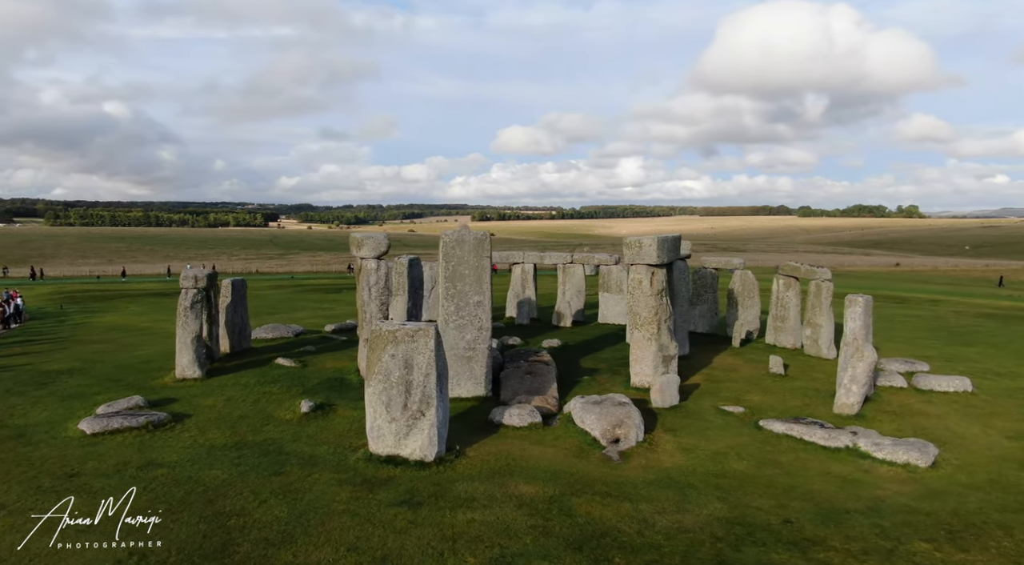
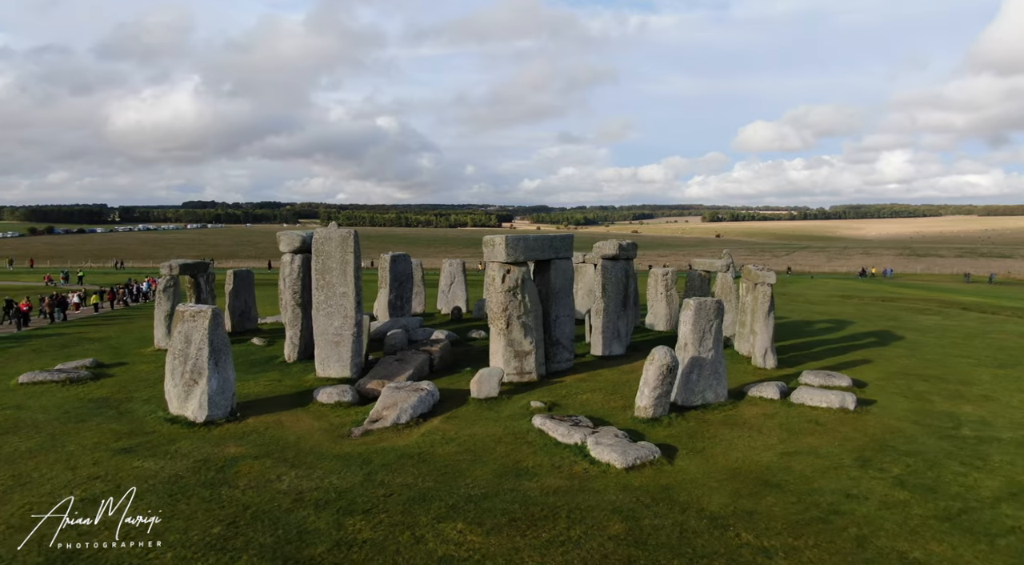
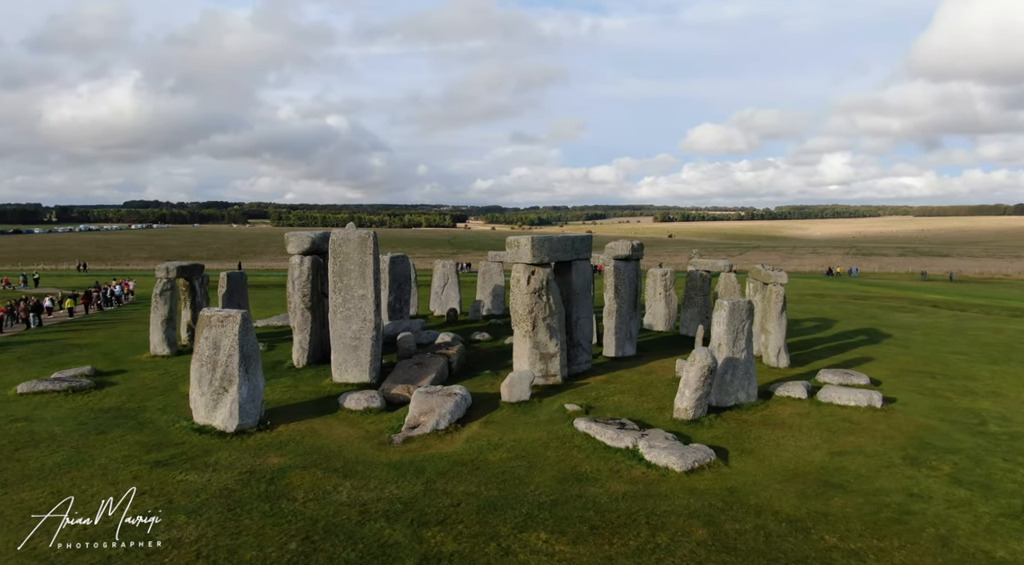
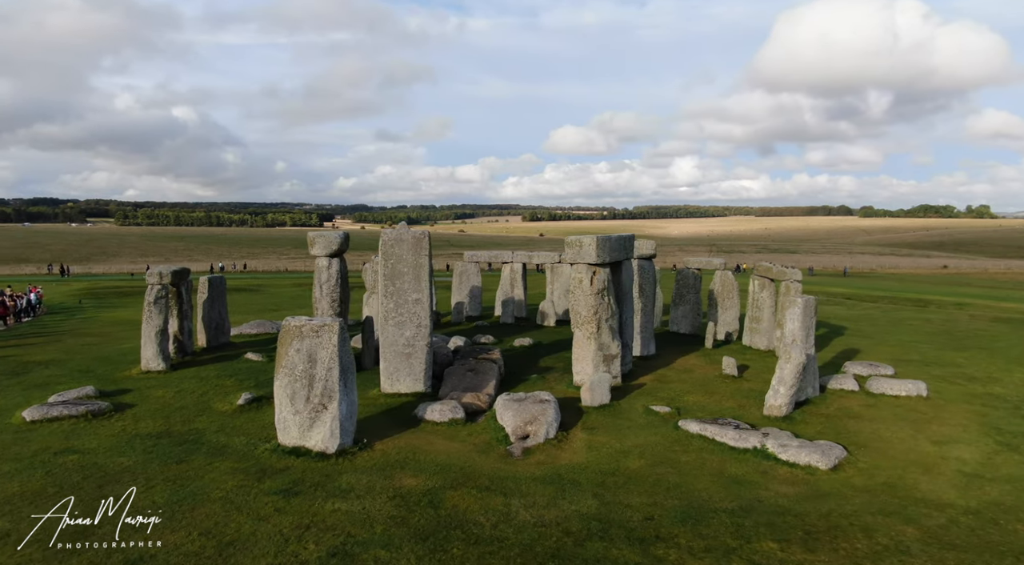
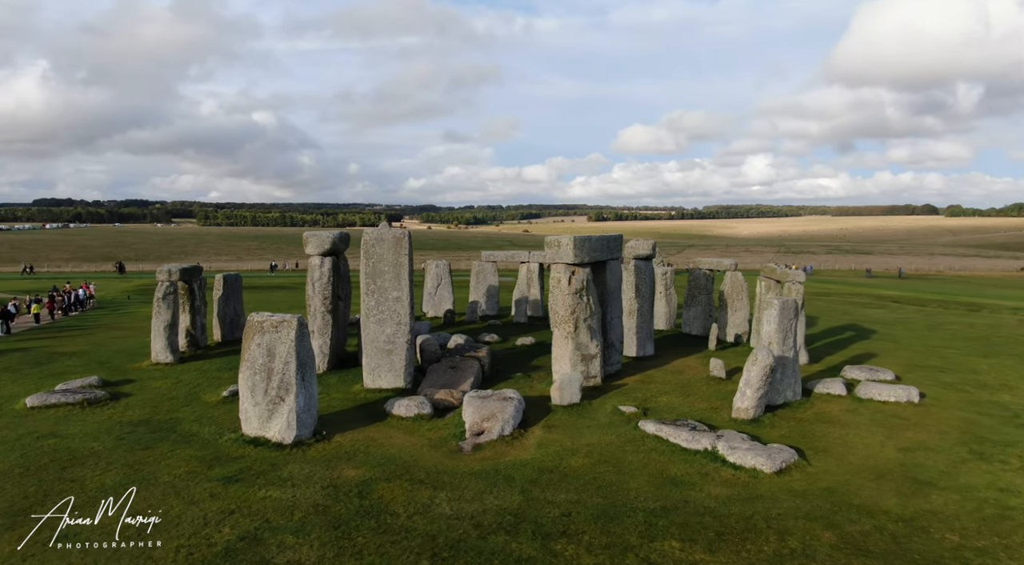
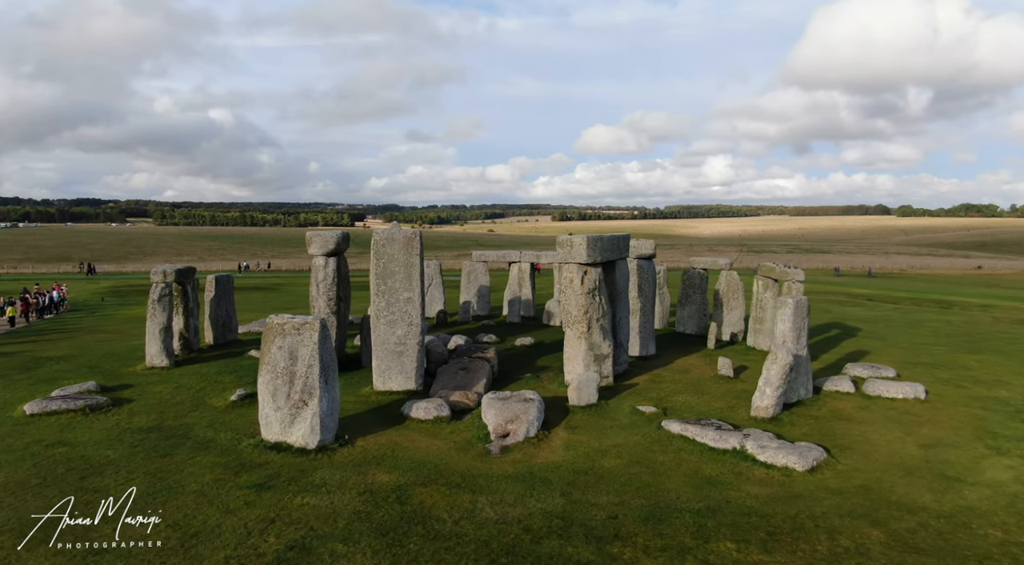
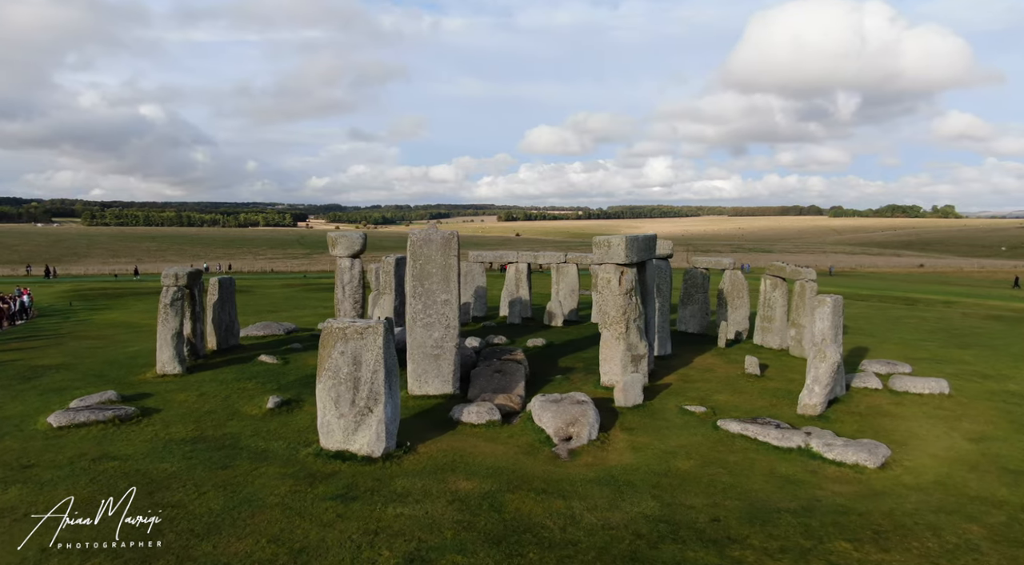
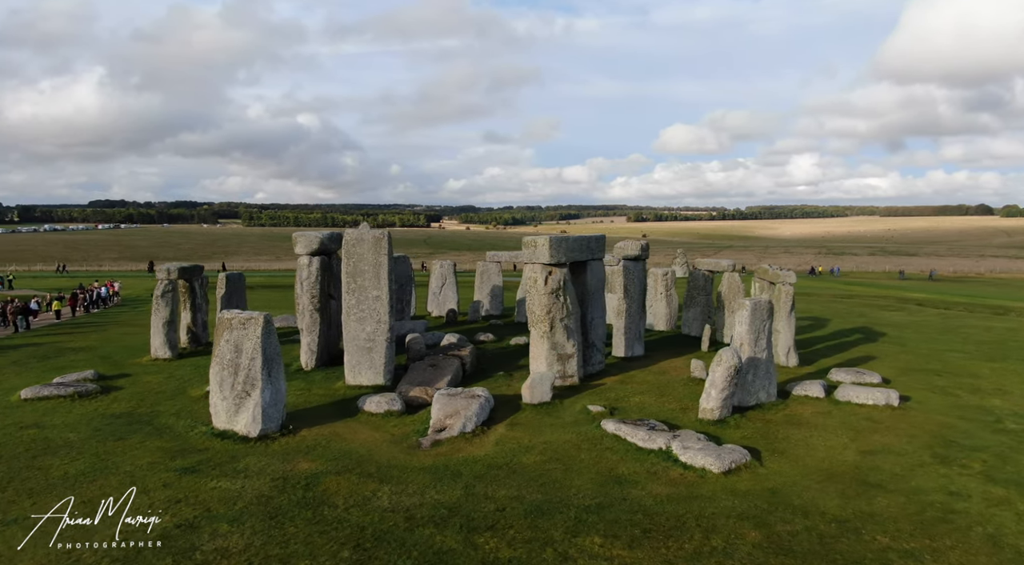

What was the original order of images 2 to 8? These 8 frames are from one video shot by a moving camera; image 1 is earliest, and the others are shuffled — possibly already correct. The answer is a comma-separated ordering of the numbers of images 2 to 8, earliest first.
7, 4, 6, 5, 8, 3, 2
